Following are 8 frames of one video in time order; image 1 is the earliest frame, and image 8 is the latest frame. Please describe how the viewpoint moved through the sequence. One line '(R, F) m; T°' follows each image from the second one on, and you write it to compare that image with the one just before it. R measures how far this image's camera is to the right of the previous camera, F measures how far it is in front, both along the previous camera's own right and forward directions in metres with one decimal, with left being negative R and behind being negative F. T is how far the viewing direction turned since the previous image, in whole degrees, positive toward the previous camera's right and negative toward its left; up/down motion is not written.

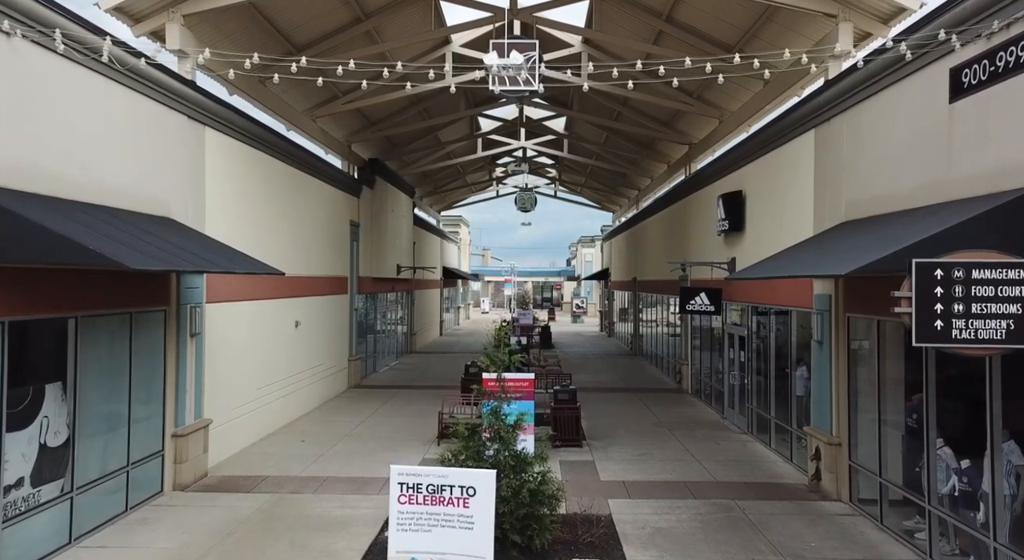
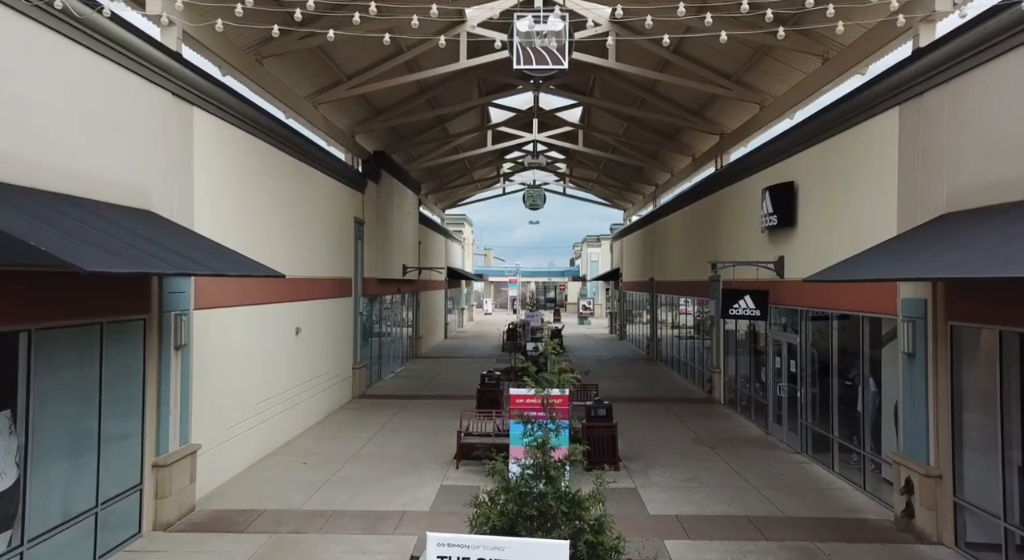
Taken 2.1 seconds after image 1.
(-0.4, +1.2) m; 0°
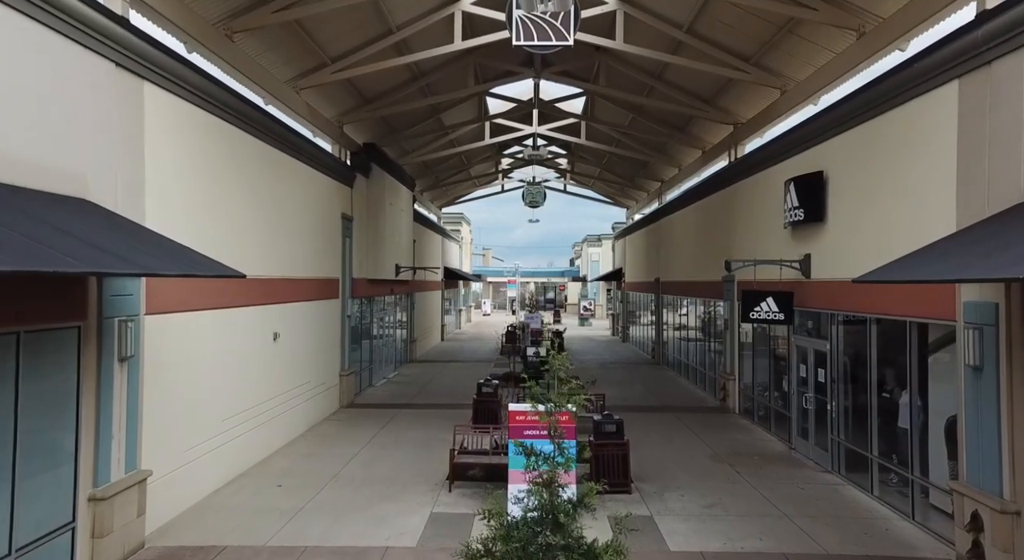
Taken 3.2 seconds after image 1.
(0.0, +1.0) m; 0°
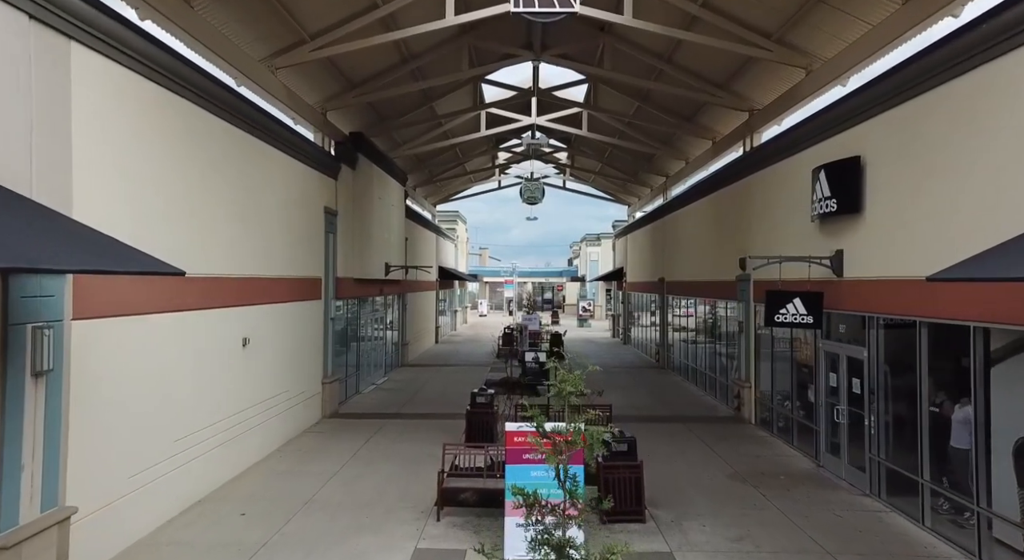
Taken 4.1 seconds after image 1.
(0.0, +1.0) m; 0°
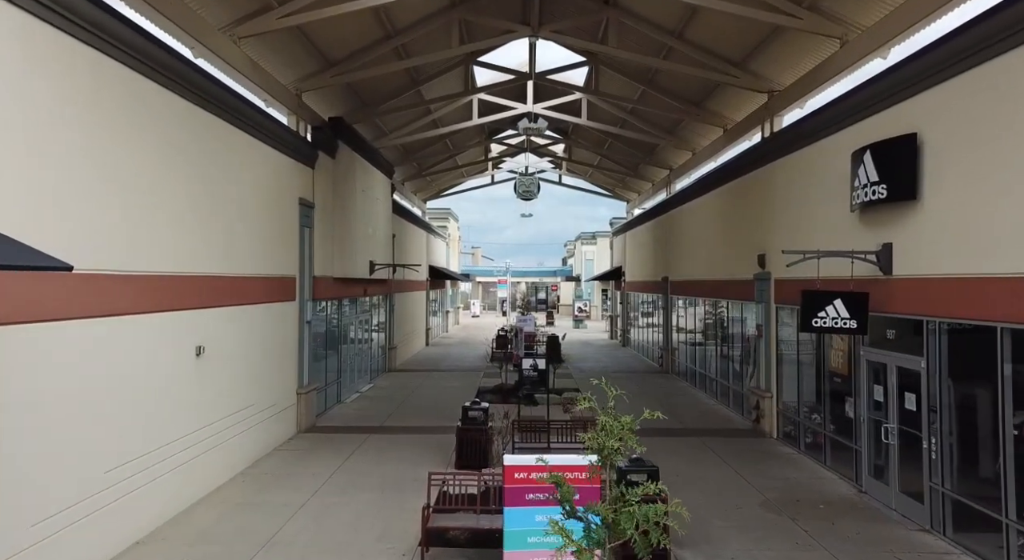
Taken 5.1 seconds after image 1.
(-0.1, +1.2) m; +1°
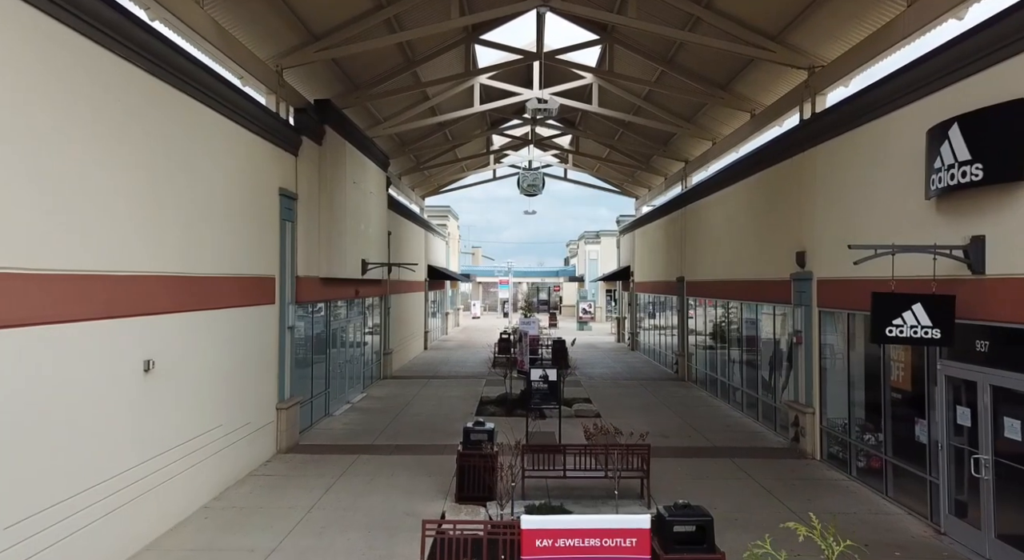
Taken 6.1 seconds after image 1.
(-0.1, +1.3) m; 0°
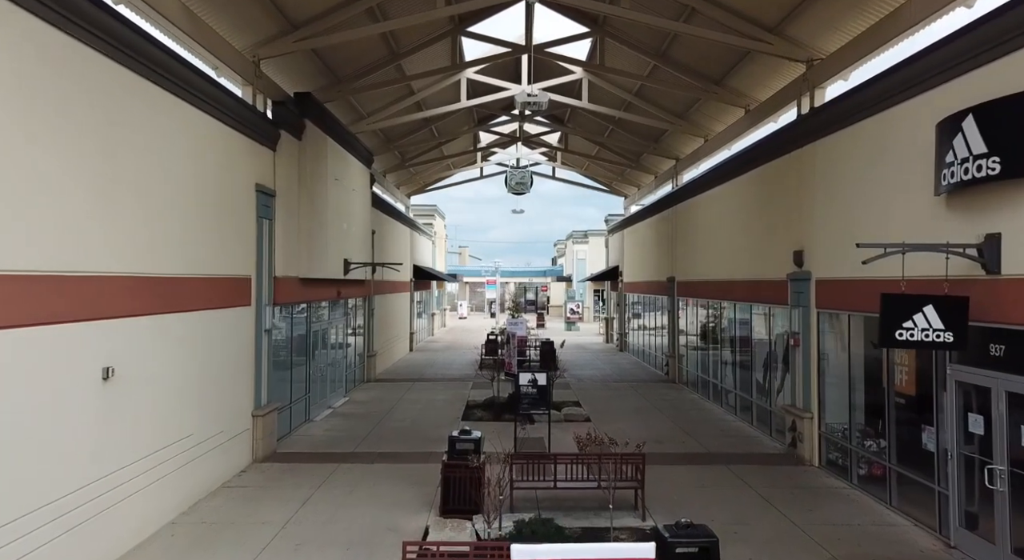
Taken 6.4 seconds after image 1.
(0.0, +0.4) m; +1°
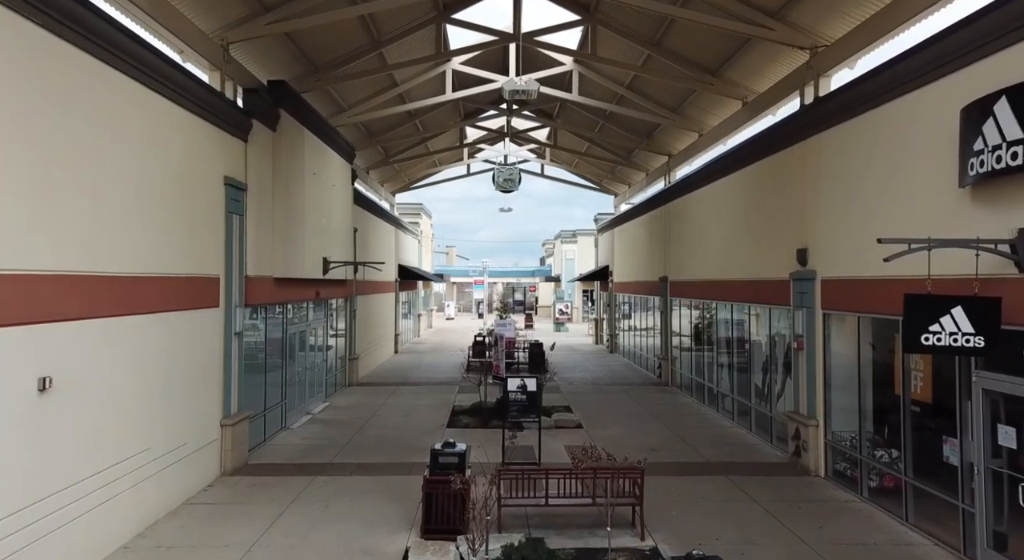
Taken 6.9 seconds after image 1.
(0.0, +0.6) m; +1°
